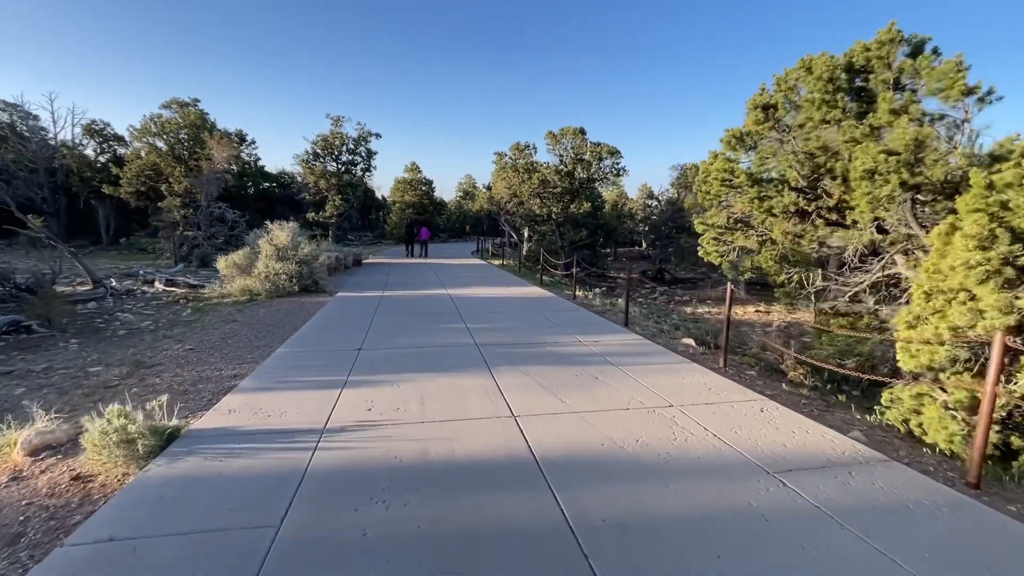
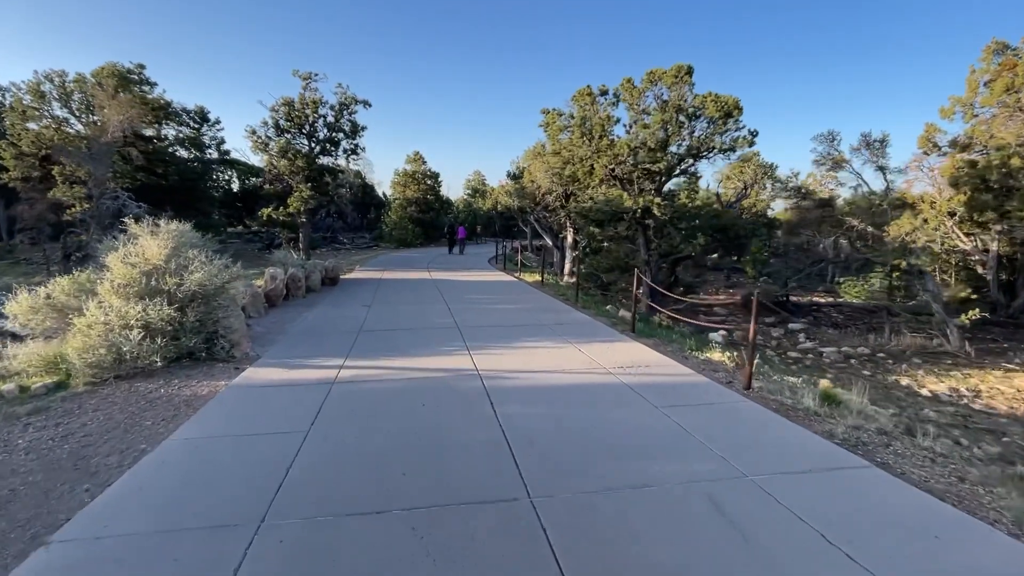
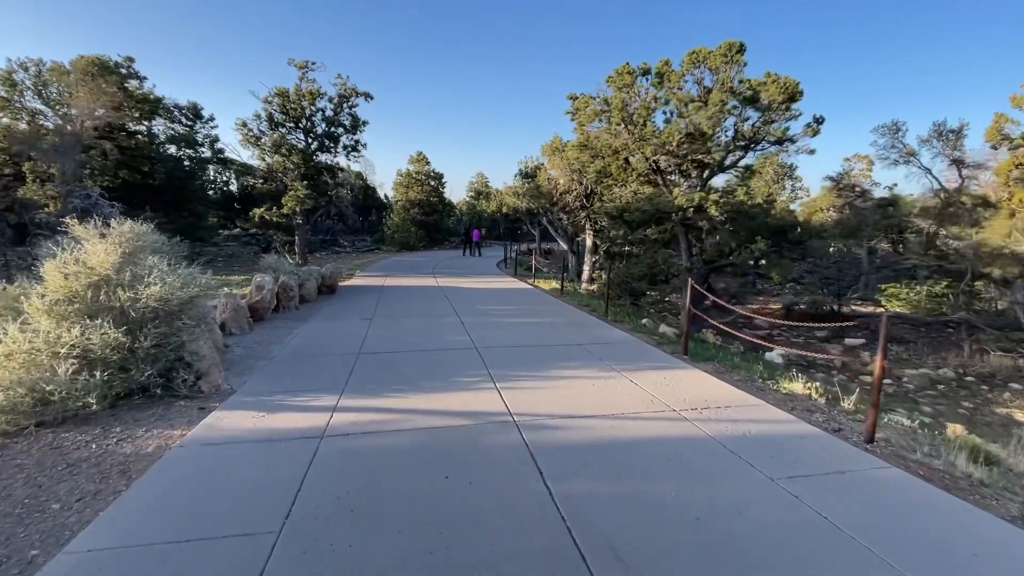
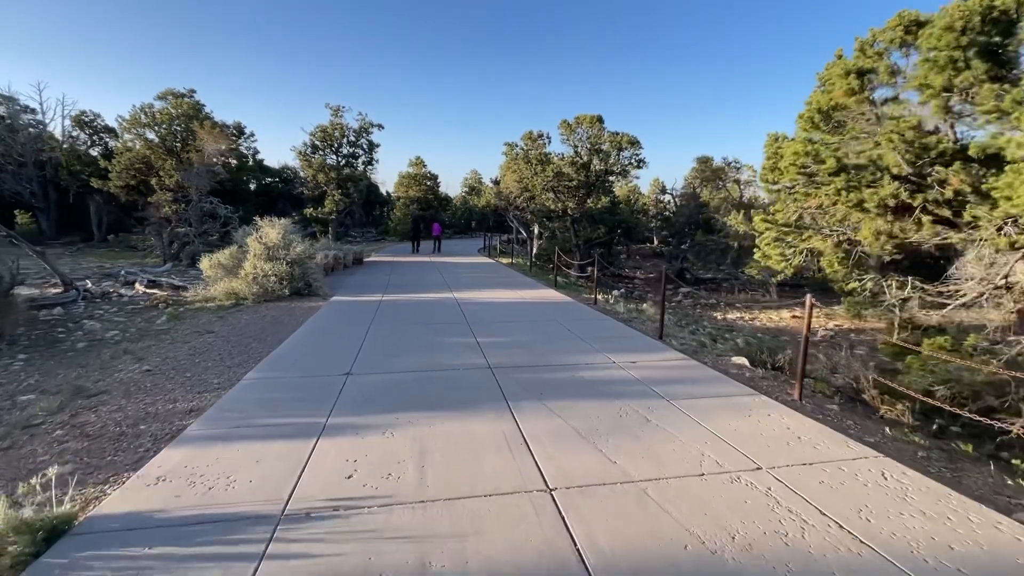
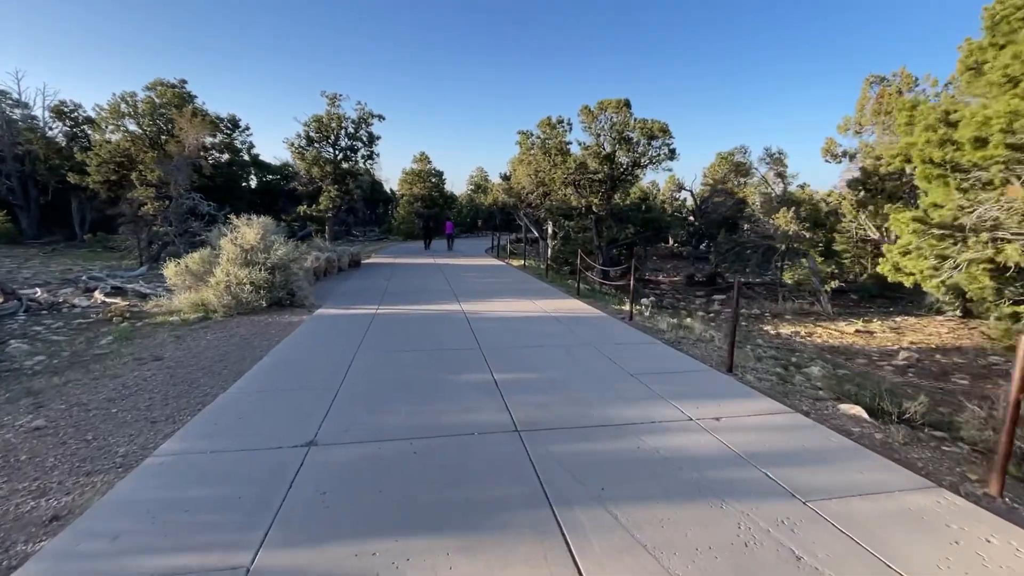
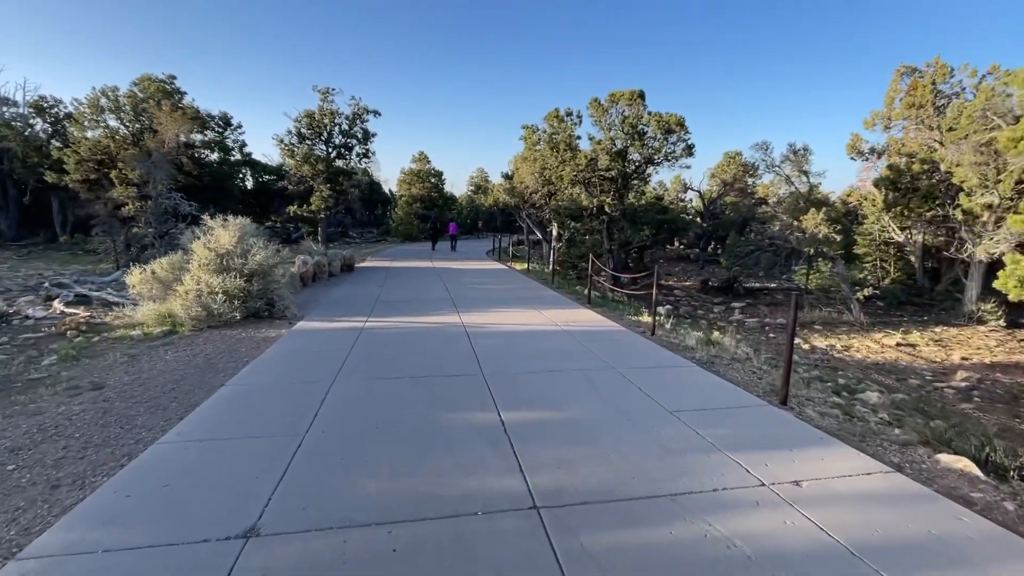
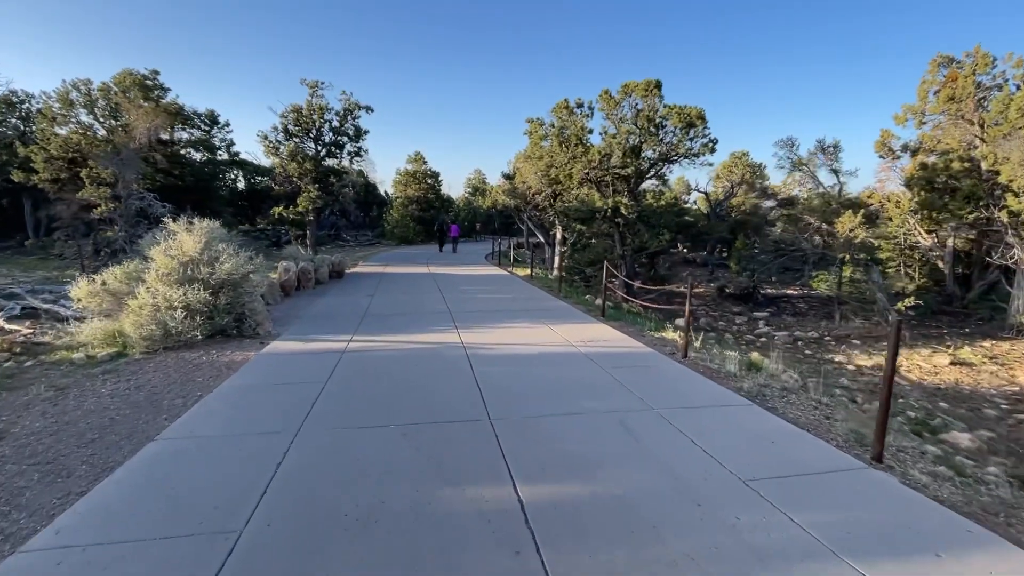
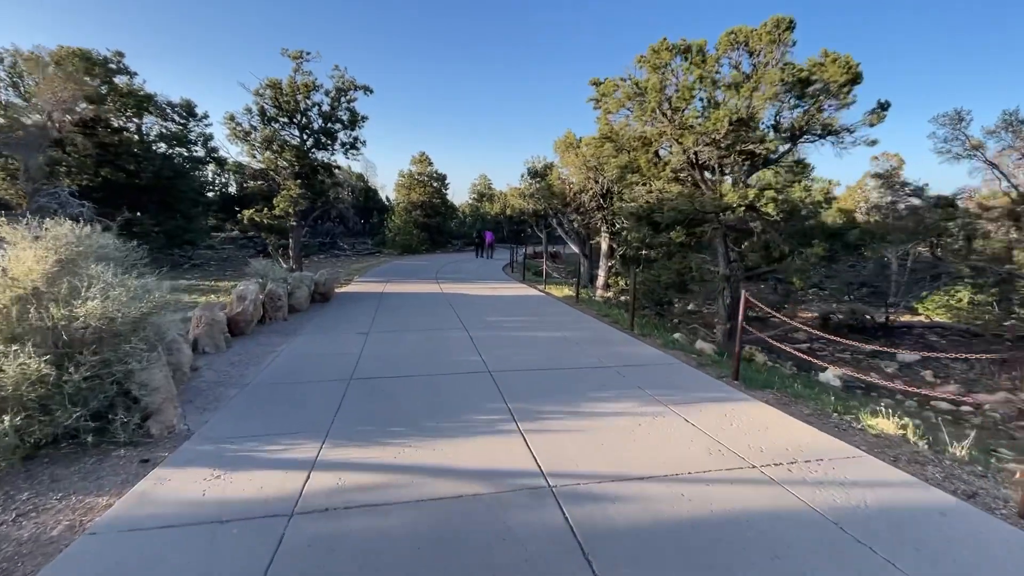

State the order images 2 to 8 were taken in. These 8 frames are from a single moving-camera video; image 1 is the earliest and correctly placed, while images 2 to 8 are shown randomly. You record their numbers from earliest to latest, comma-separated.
4, 5, 6, 7, 2, 3, 8
